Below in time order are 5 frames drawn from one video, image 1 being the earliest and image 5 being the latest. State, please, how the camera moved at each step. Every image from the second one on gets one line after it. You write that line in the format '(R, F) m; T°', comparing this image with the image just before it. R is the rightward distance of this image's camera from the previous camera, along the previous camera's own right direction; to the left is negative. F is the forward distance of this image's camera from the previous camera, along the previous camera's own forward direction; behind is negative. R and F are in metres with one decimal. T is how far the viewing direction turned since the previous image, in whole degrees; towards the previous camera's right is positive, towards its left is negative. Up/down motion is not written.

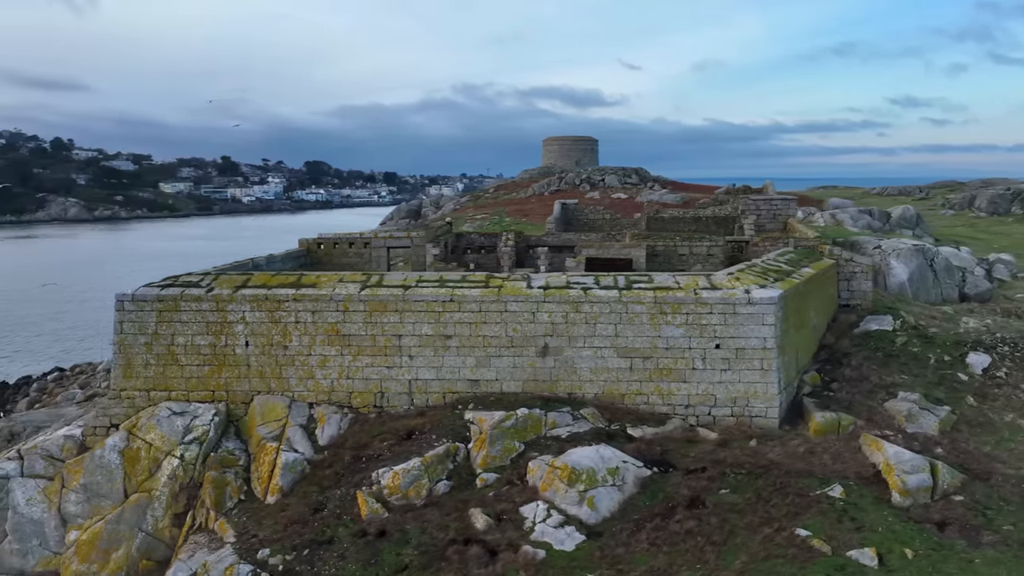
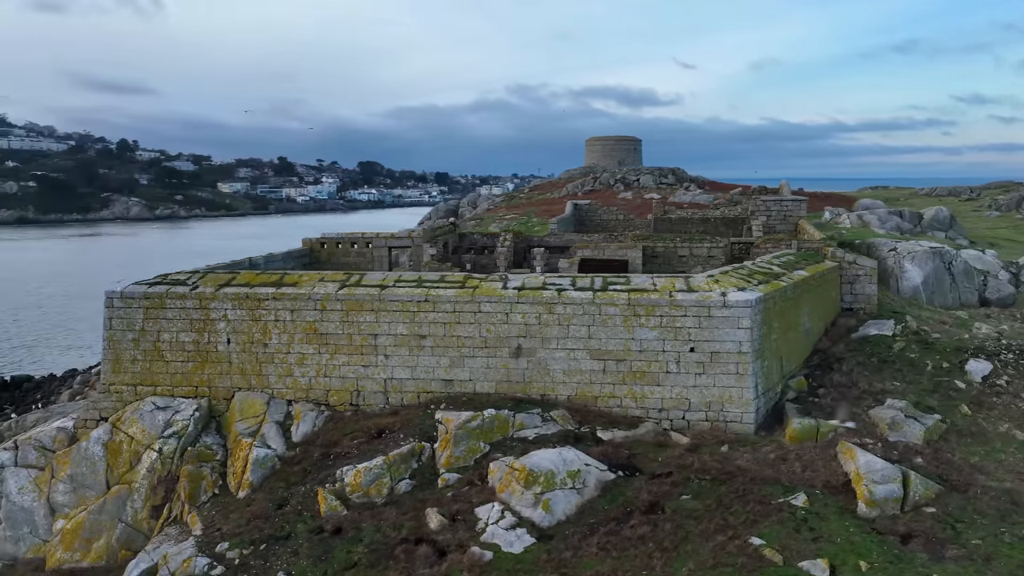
(+0.8, 0.0) m; -4°
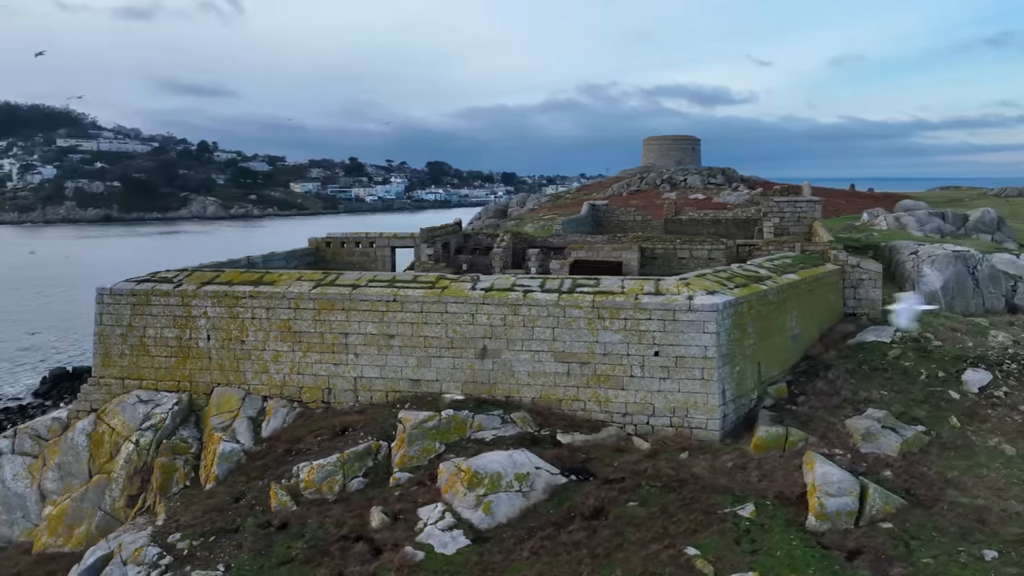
(+1.1, +0.1) m; -5°
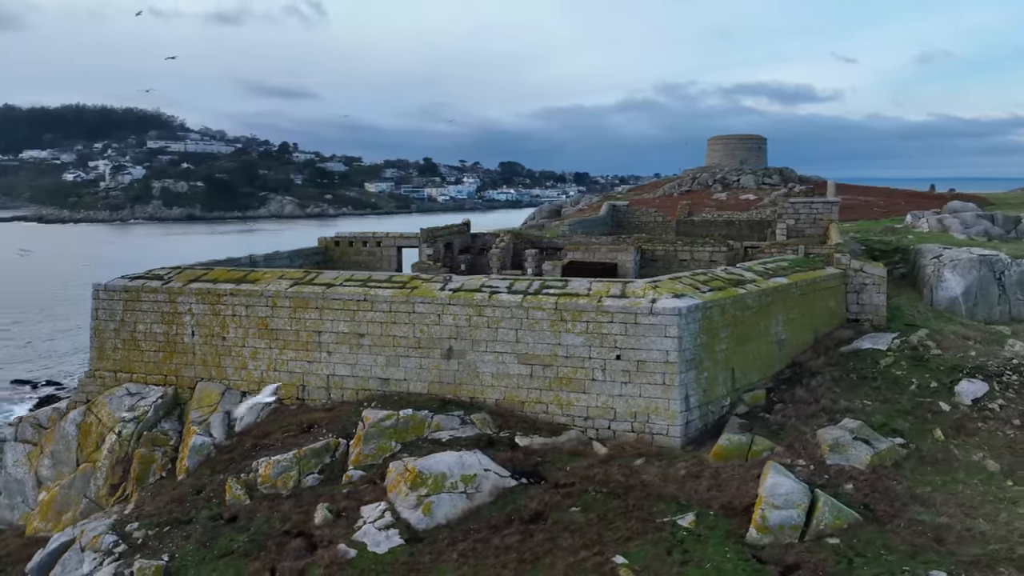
(+1.1, +0.1) m; -5°
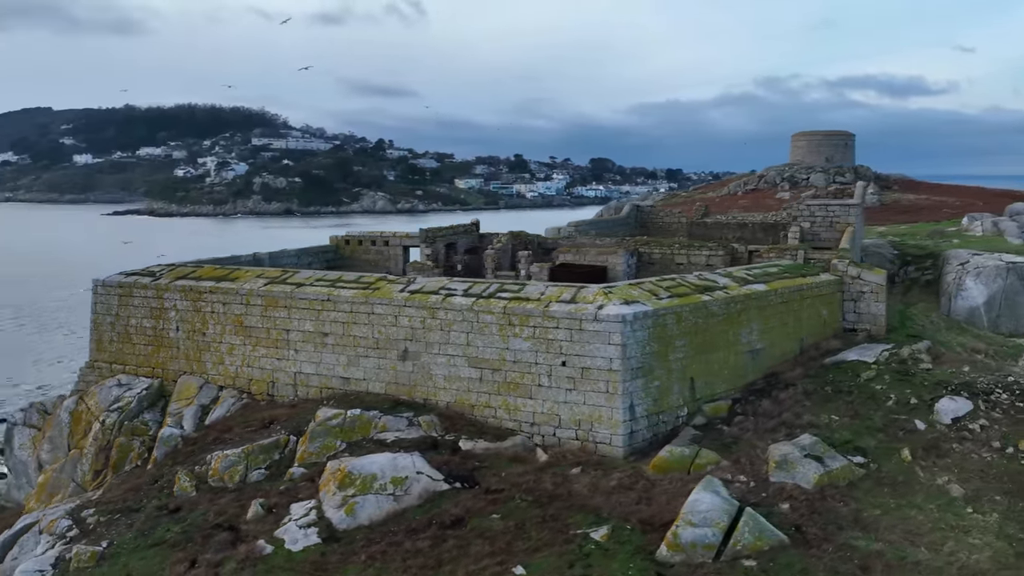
(+1.4, +0.1) m; -6°
